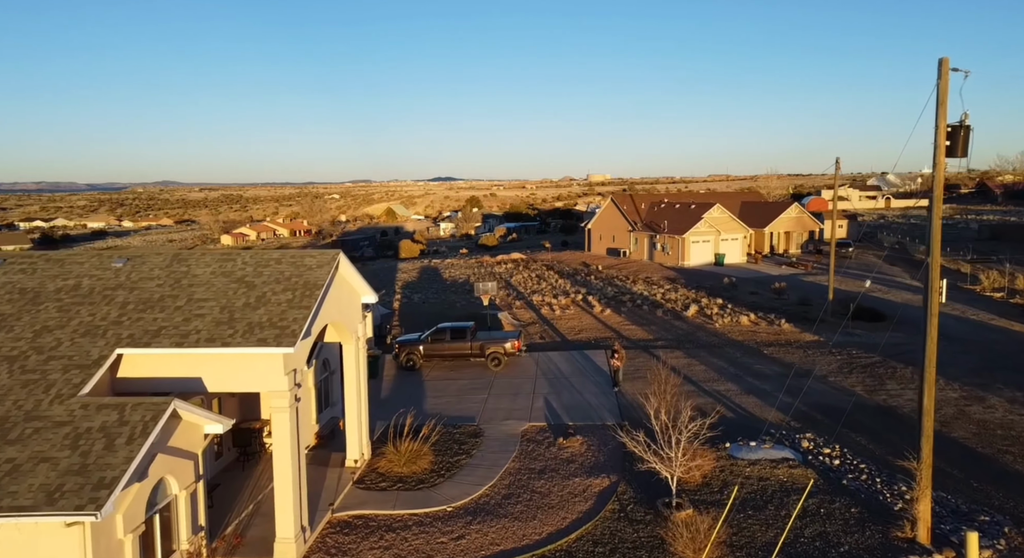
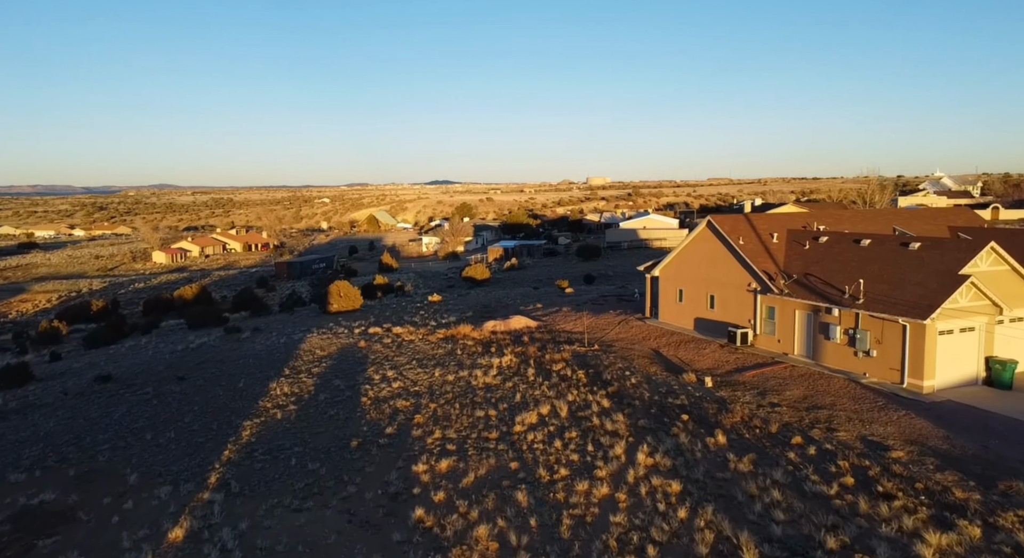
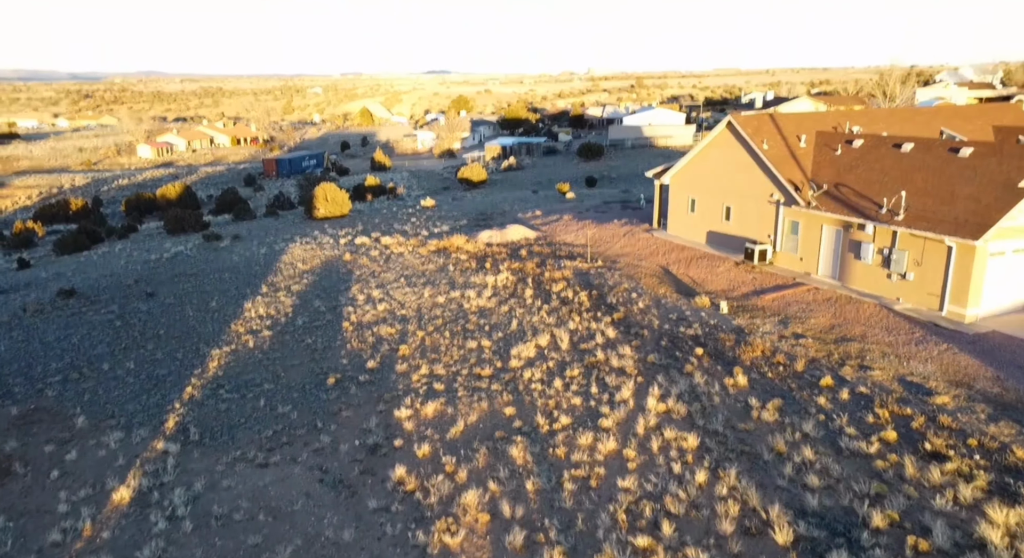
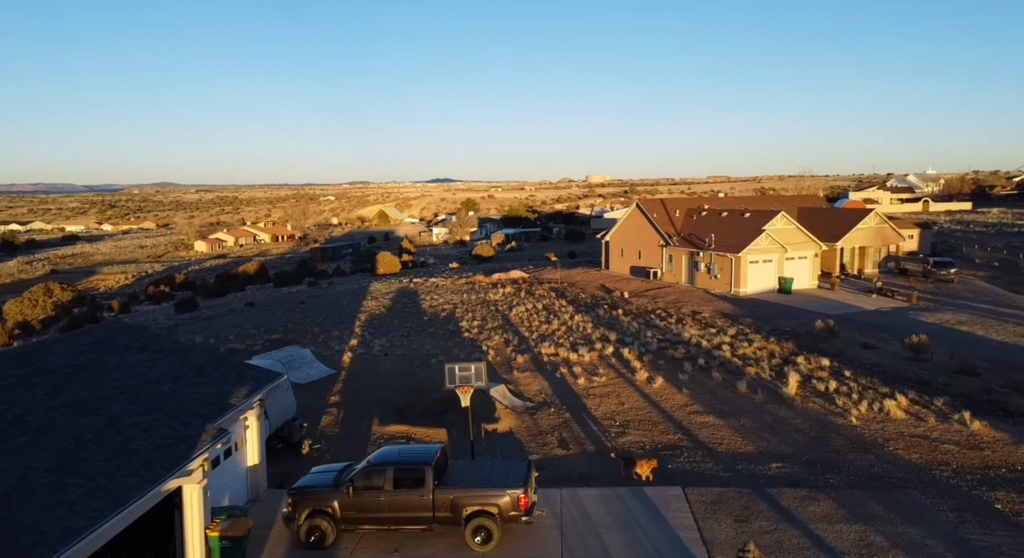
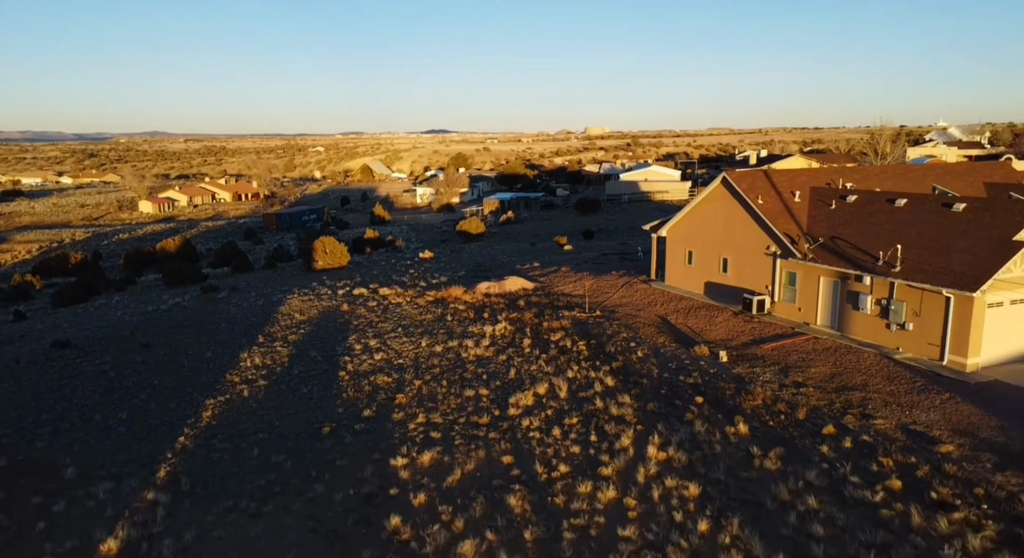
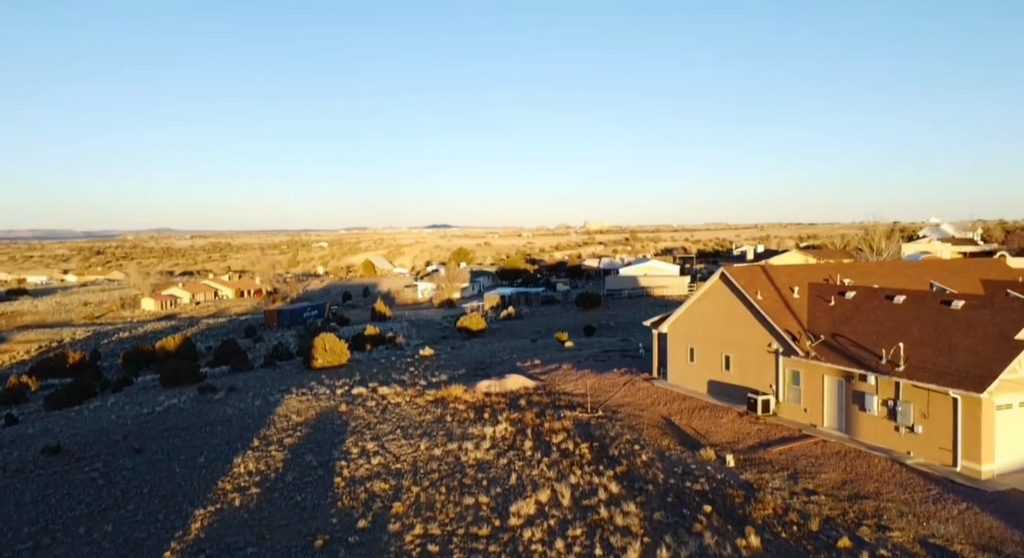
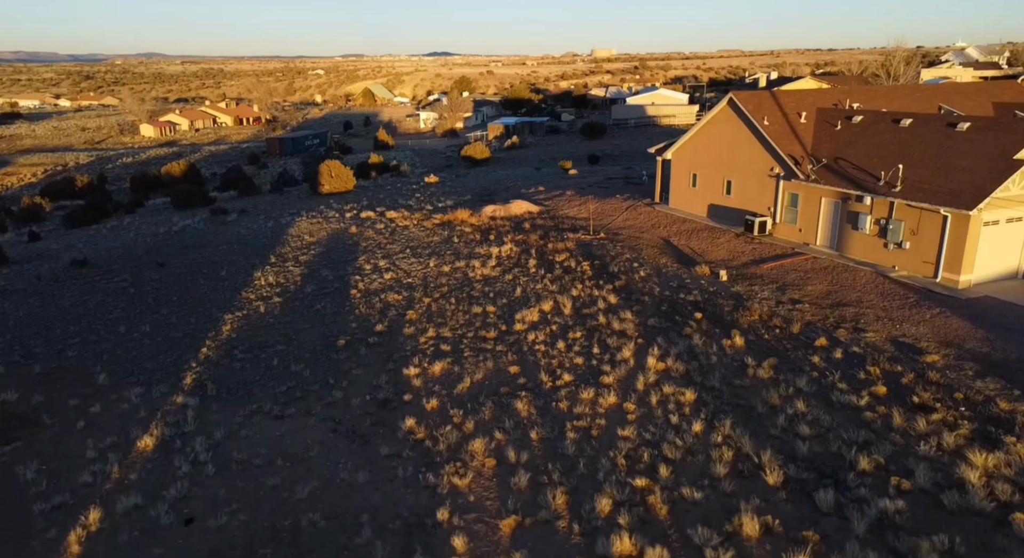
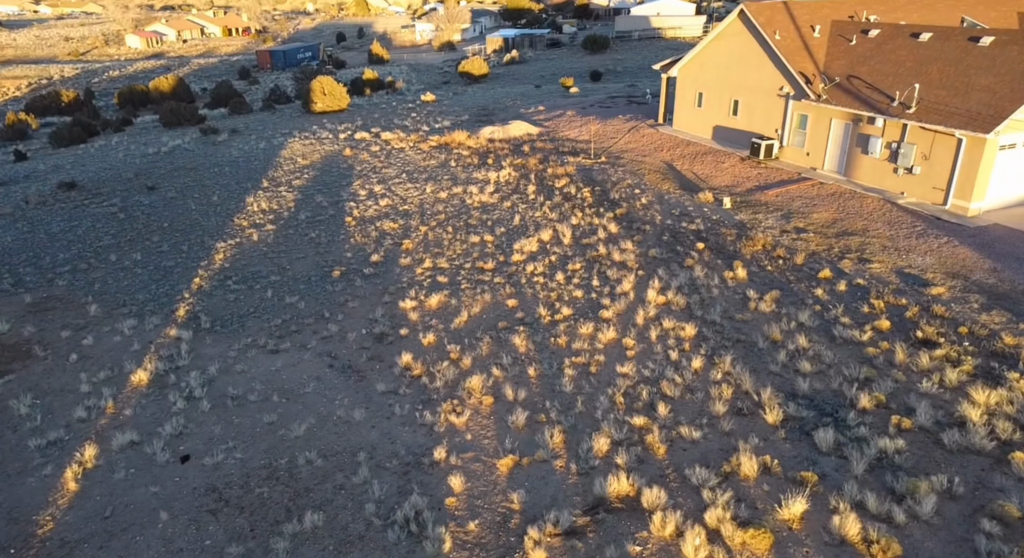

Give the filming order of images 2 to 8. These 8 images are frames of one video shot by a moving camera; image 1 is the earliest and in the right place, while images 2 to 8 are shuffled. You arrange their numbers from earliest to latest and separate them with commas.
4, 2, 7, 8, 3, 6, 5
